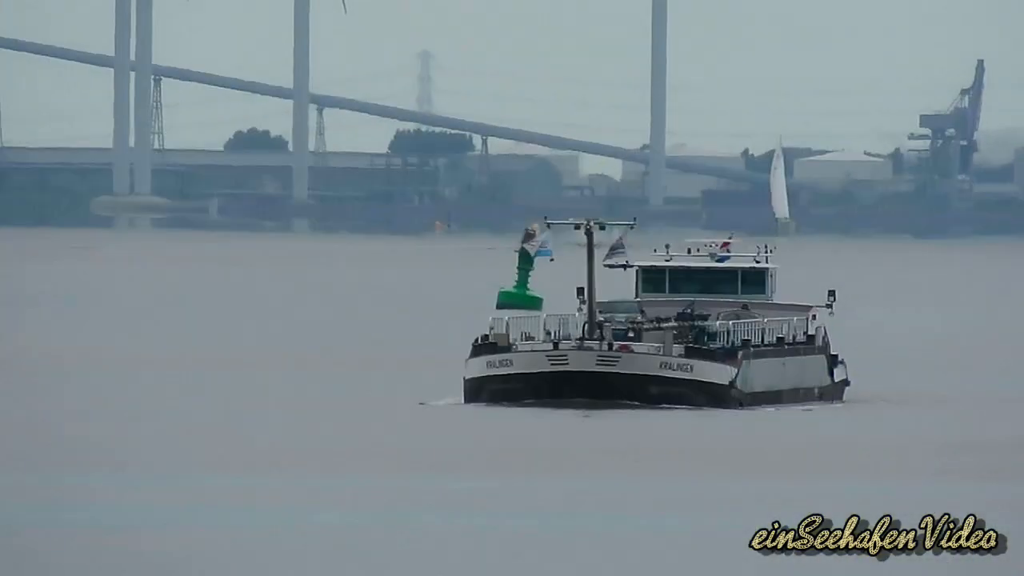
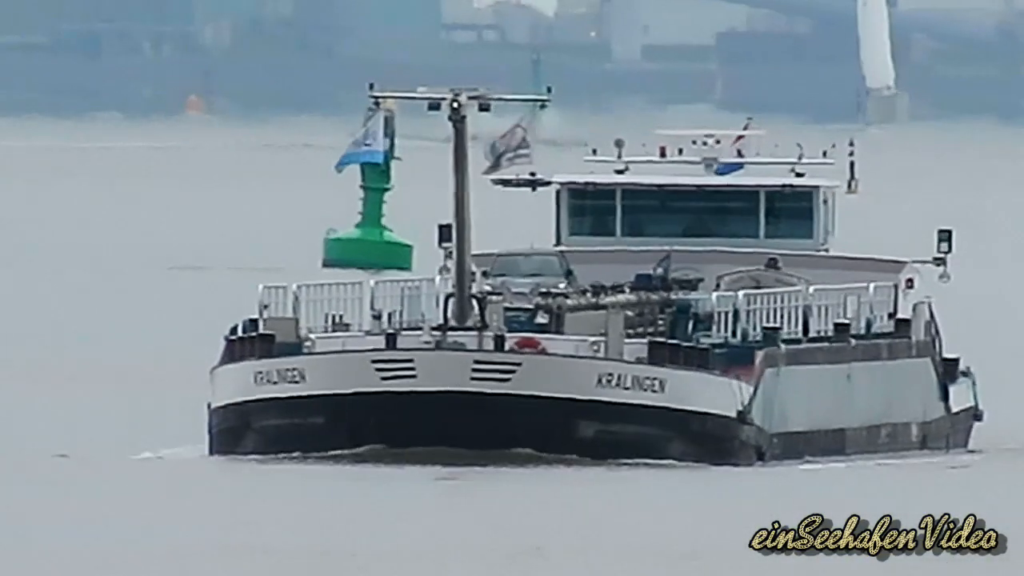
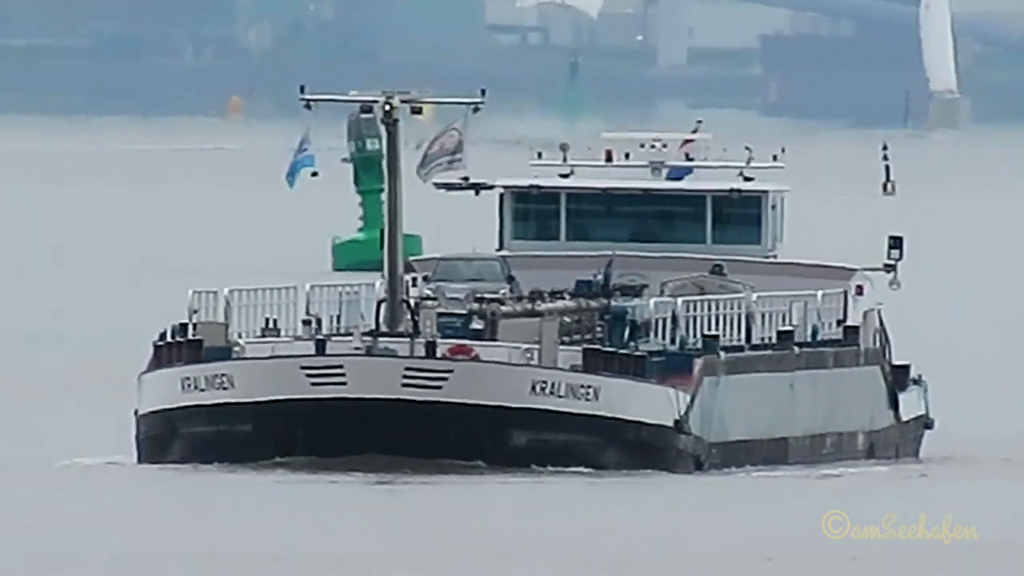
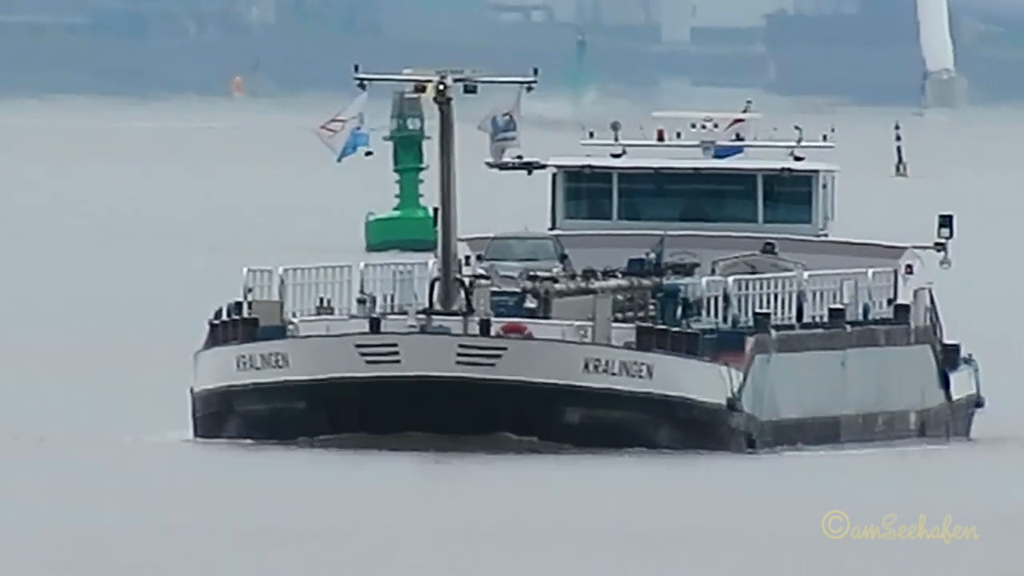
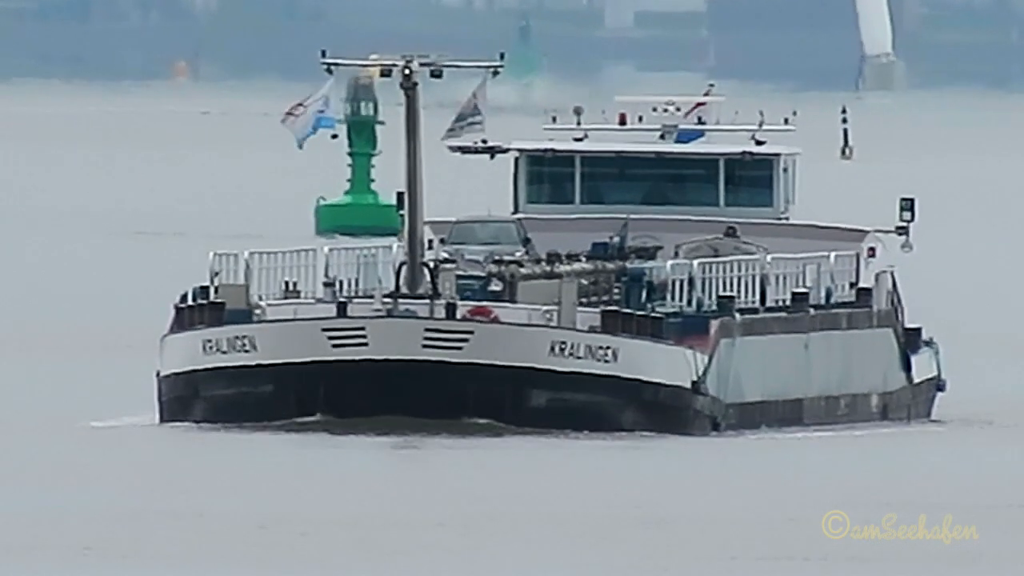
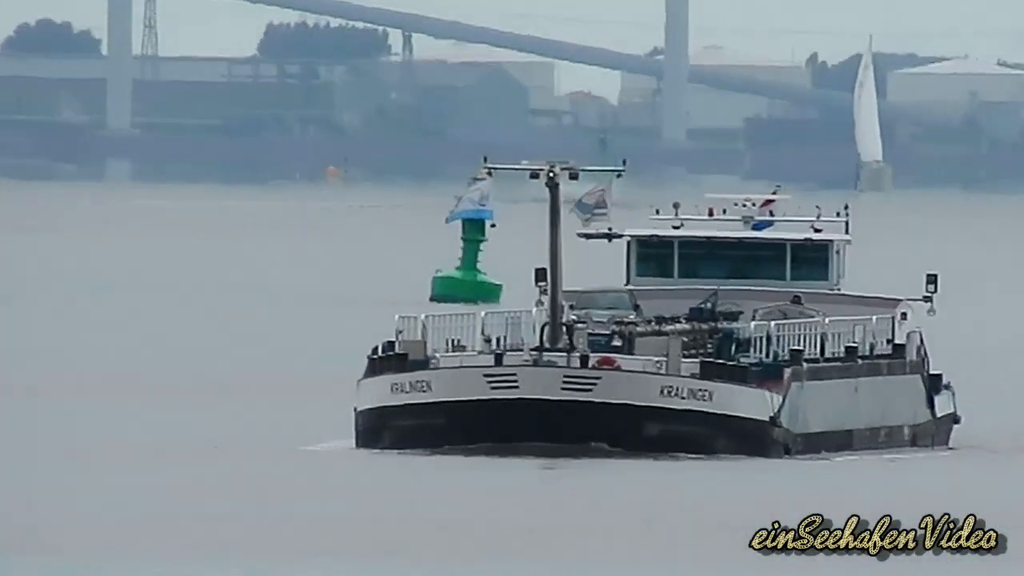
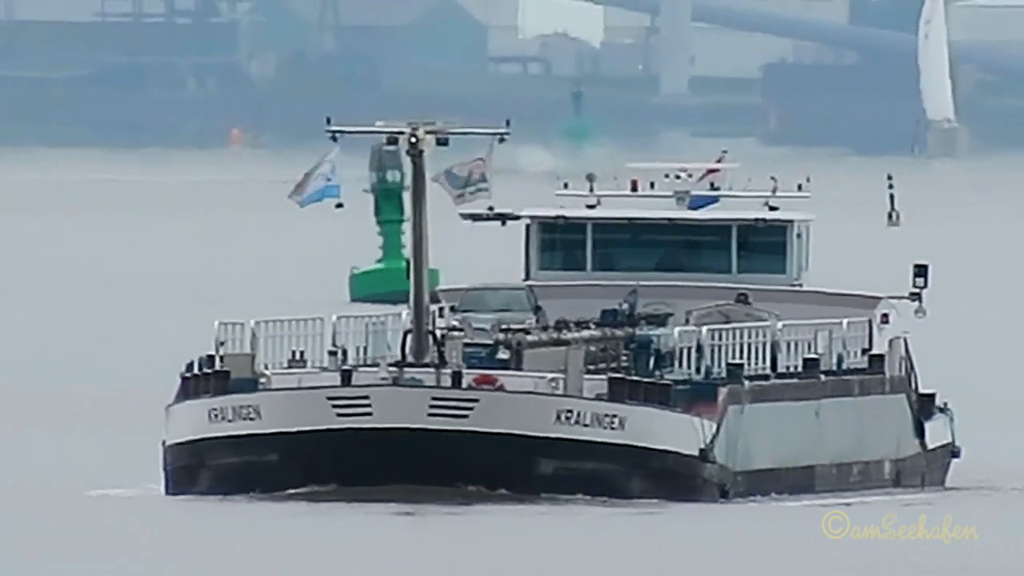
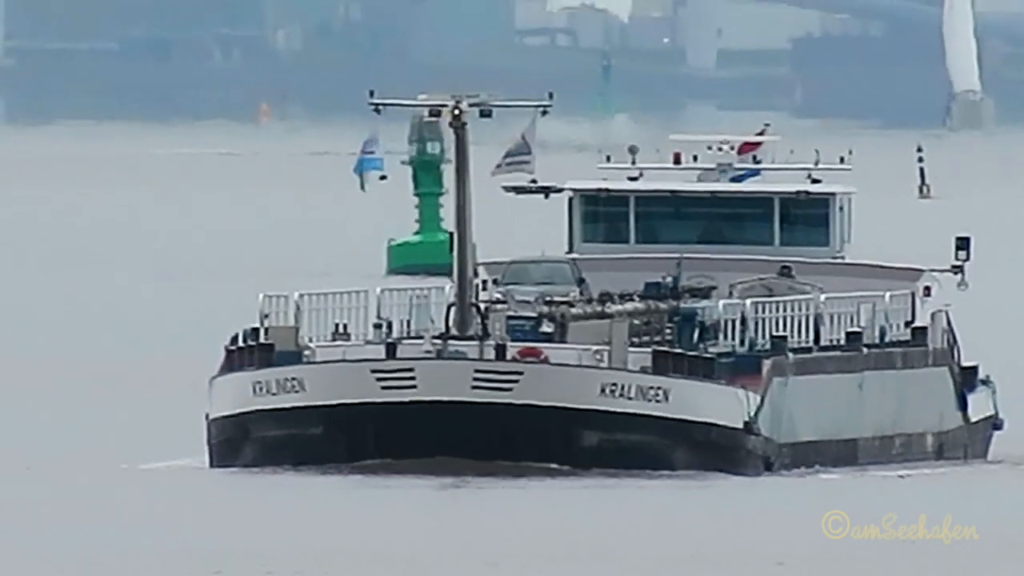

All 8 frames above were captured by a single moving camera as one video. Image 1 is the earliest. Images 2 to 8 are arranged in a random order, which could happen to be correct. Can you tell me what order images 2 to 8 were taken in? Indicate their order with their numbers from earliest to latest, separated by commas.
6, 2, 5, 4, 8, 7, 3
